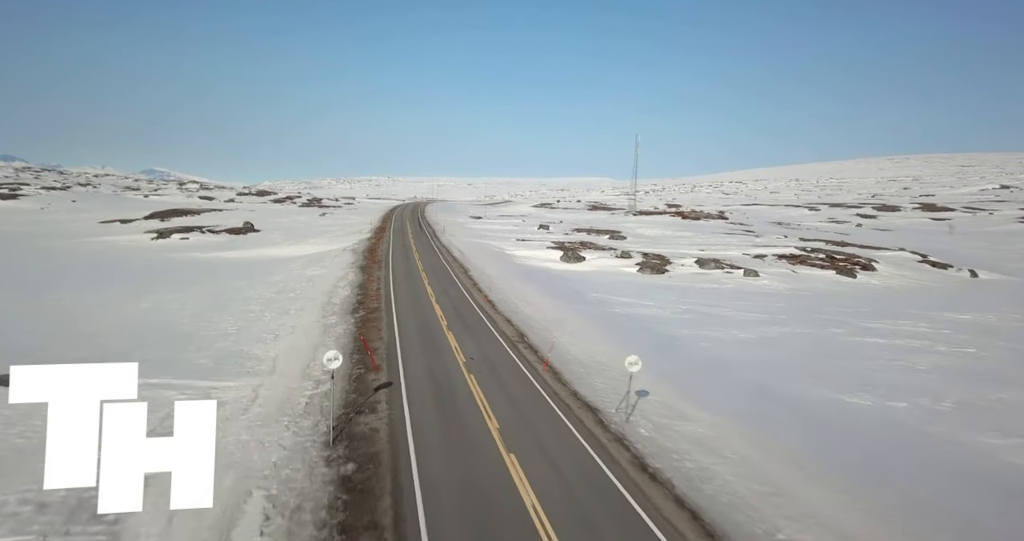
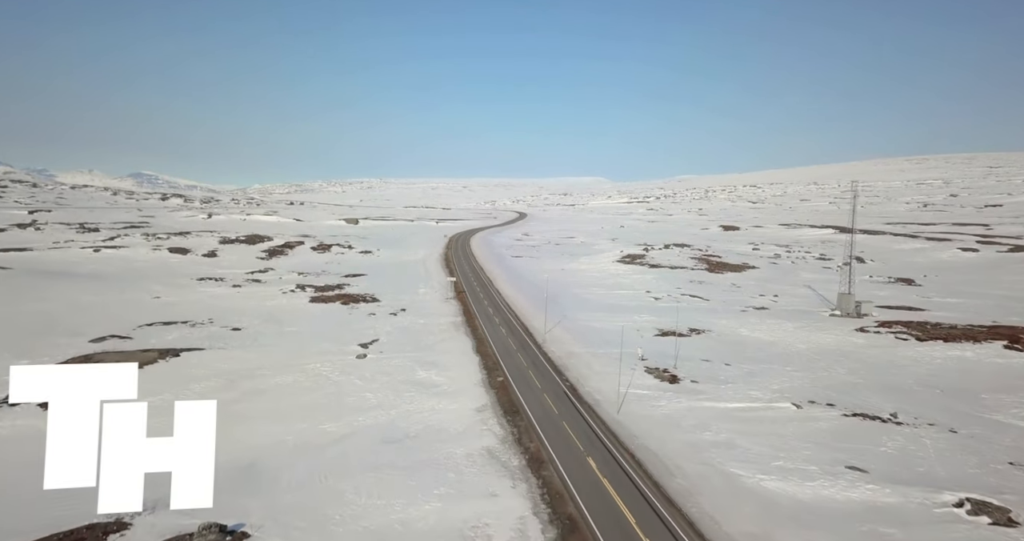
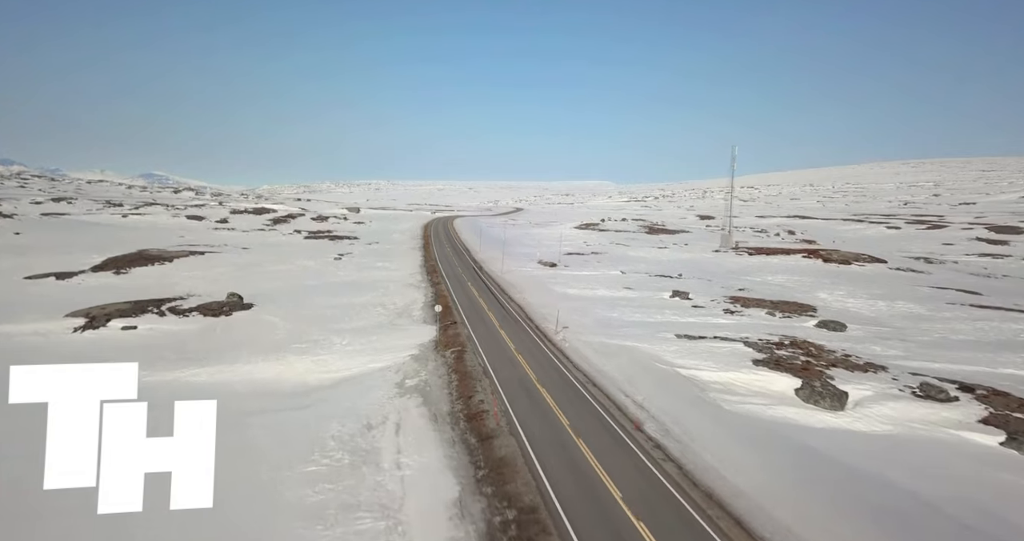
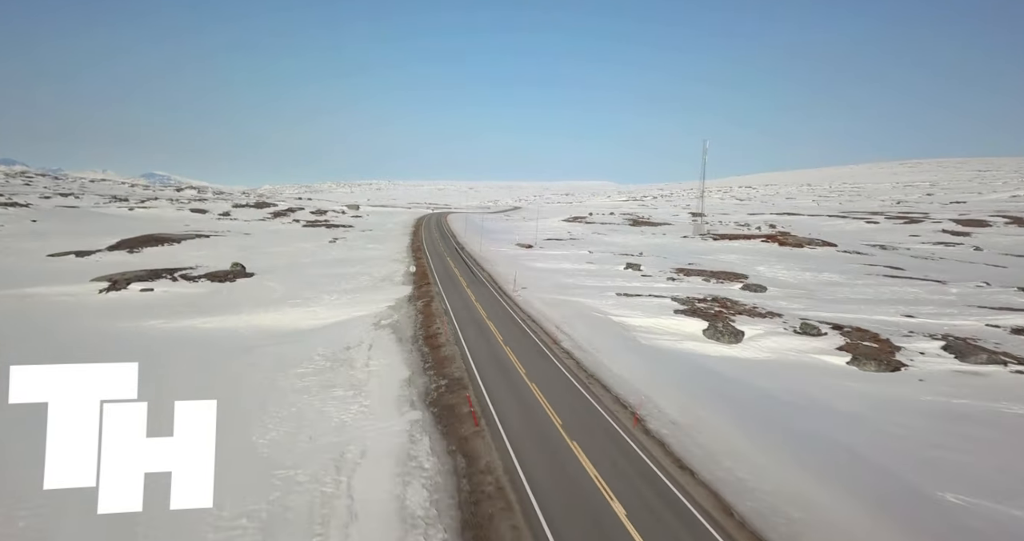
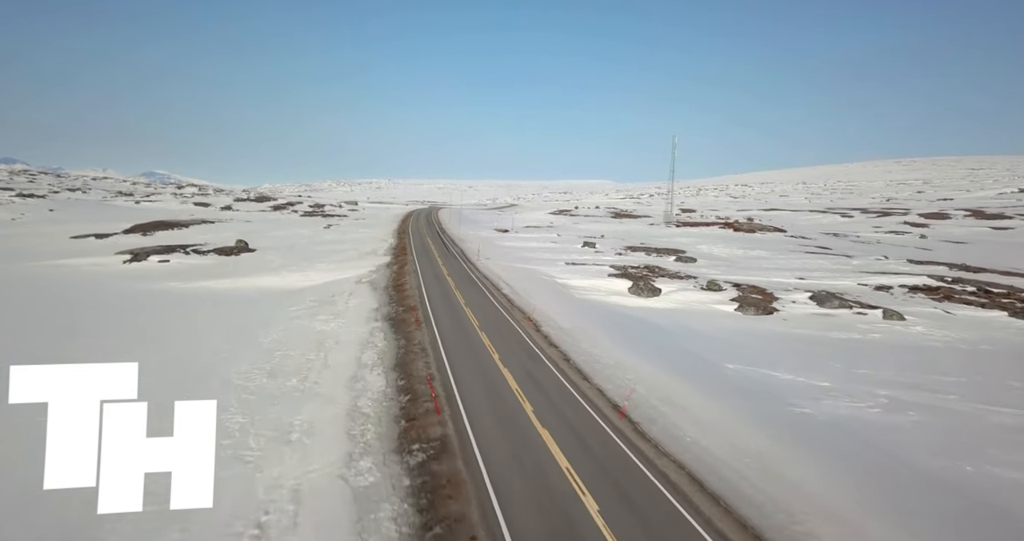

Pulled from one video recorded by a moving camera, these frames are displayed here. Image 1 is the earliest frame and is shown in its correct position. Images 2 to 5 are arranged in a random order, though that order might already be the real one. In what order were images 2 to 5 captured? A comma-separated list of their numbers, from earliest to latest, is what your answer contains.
5, 4, 3, 2
